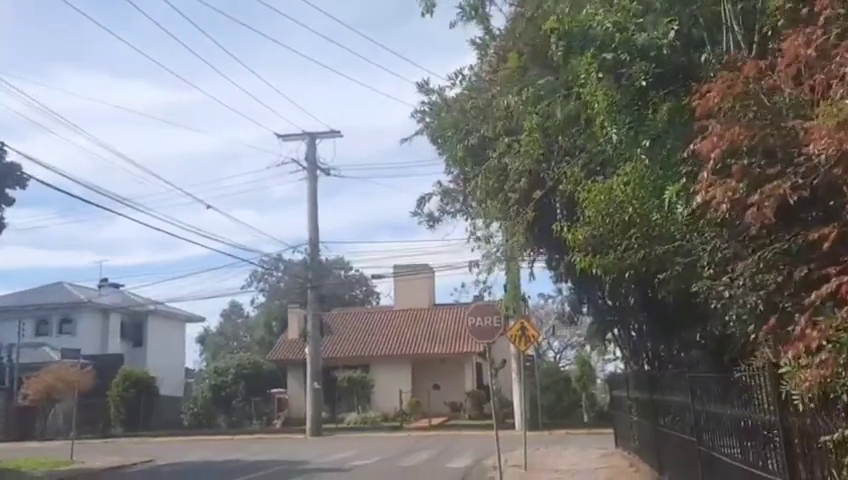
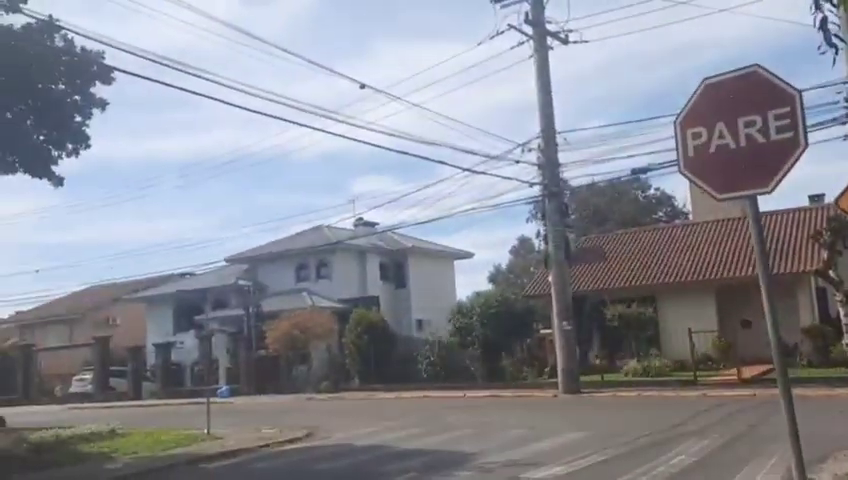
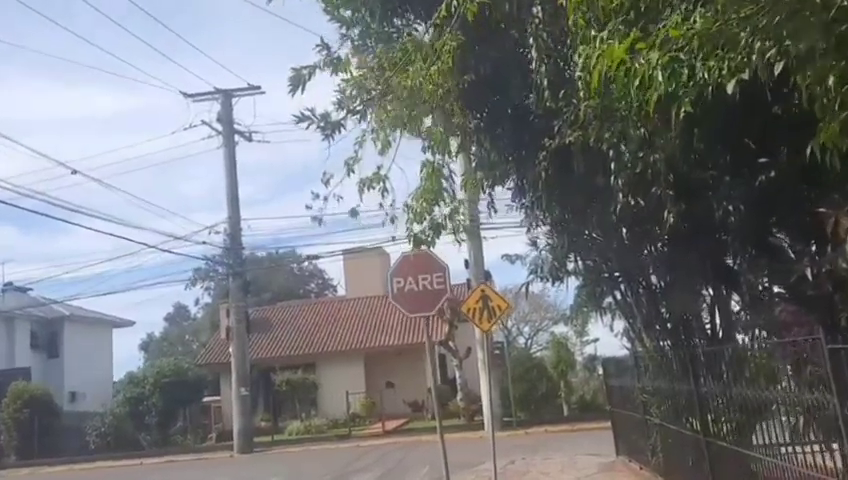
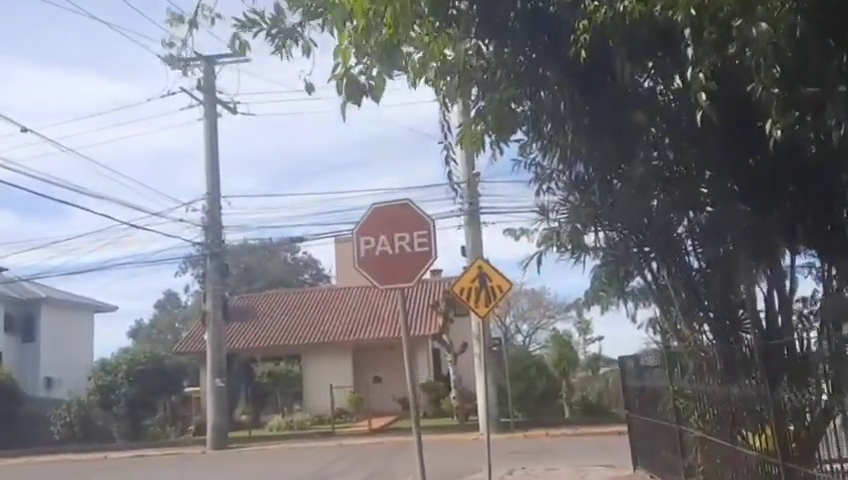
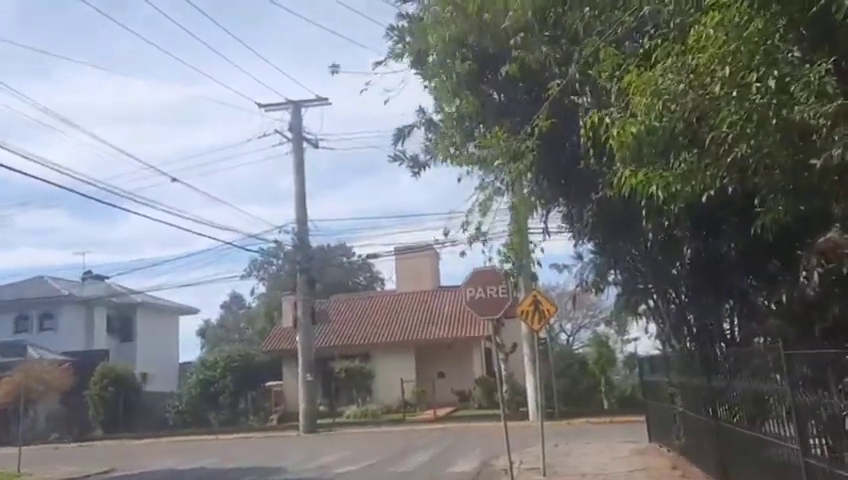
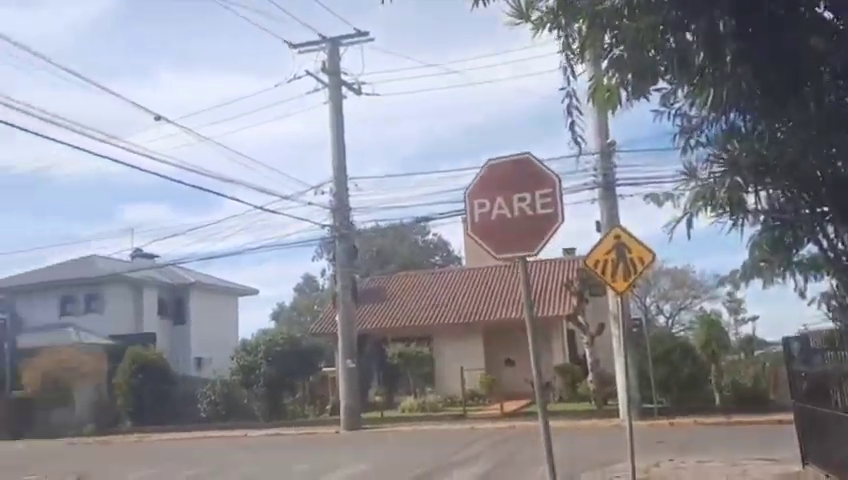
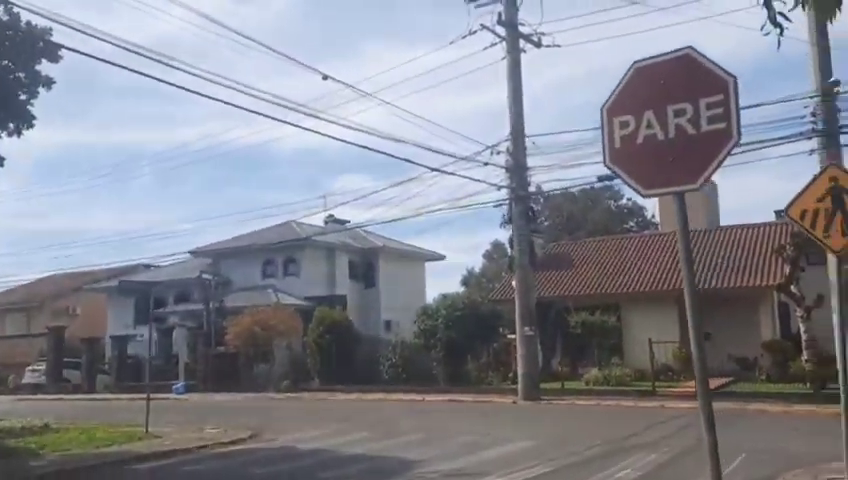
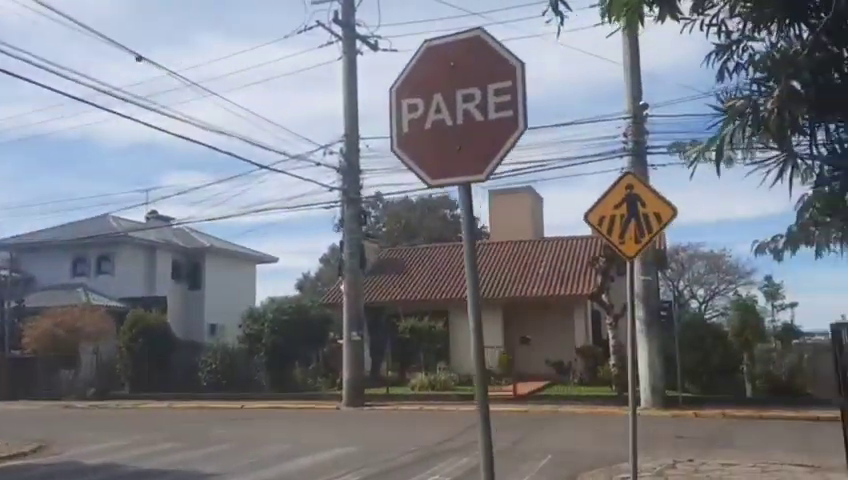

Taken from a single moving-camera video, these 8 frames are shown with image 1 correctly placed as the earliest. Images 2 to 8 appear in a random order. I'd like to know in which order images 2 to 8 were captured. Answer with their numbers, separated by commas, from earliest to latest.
5, 3, 4, 6, 2, 7, 8
